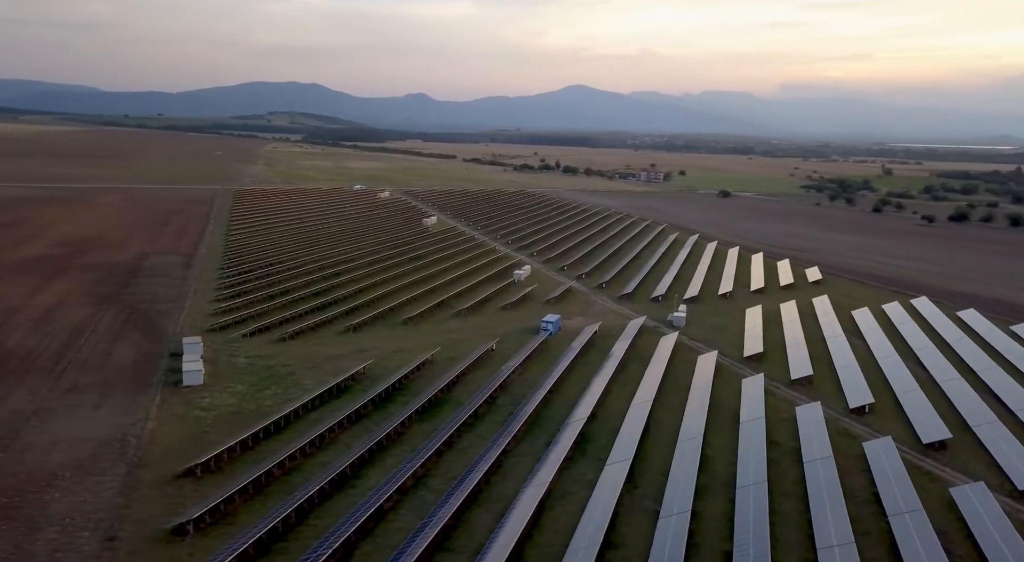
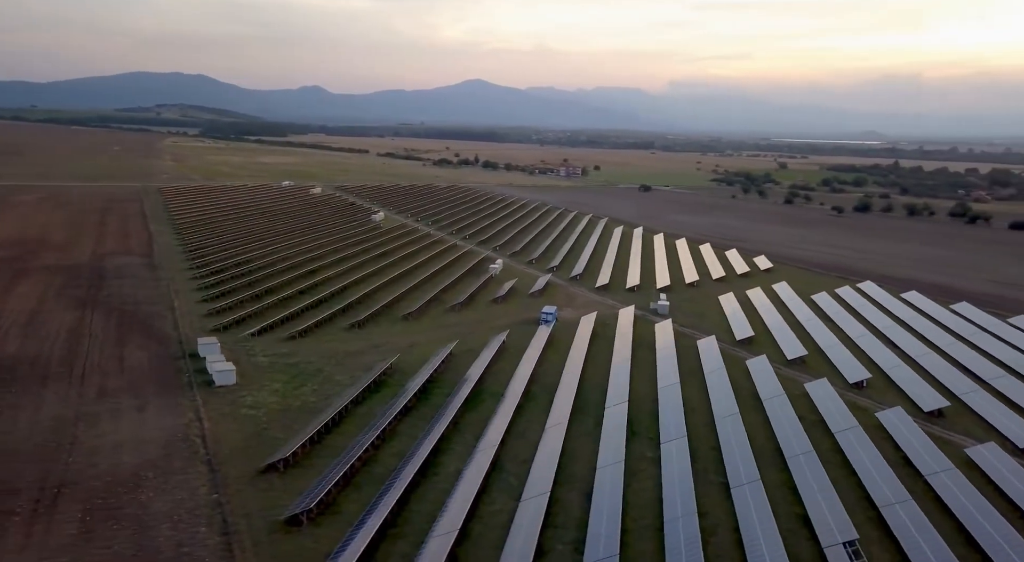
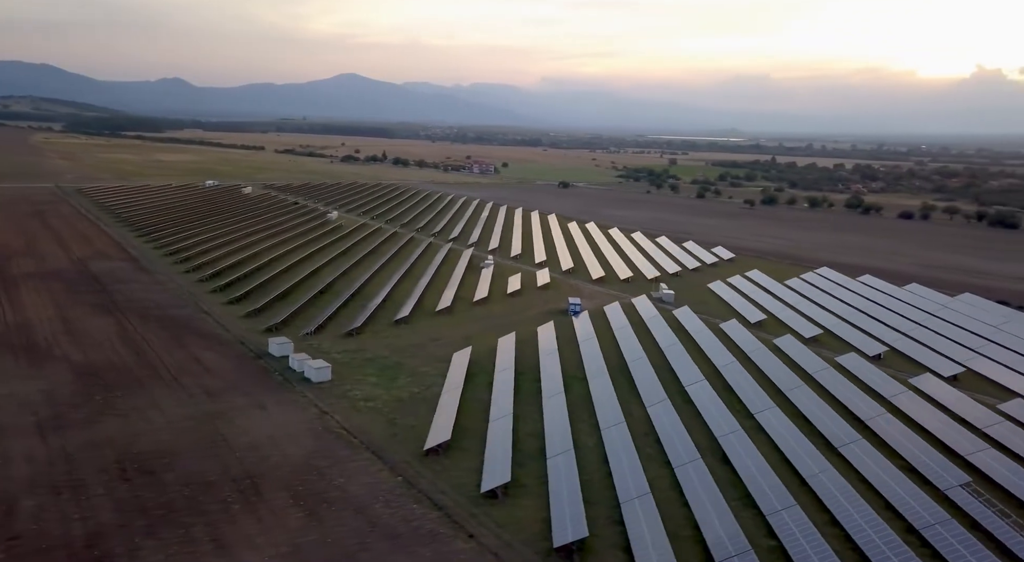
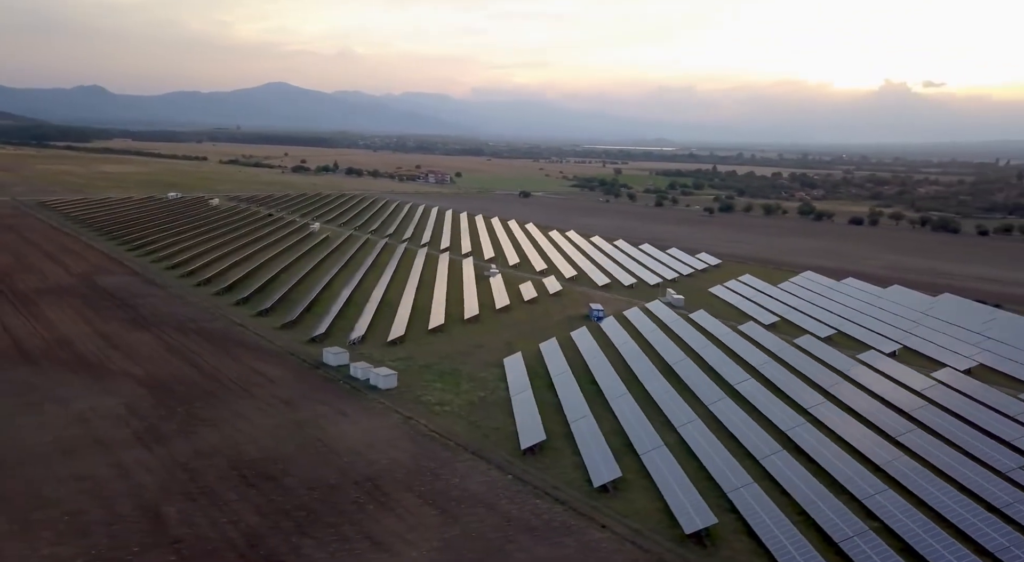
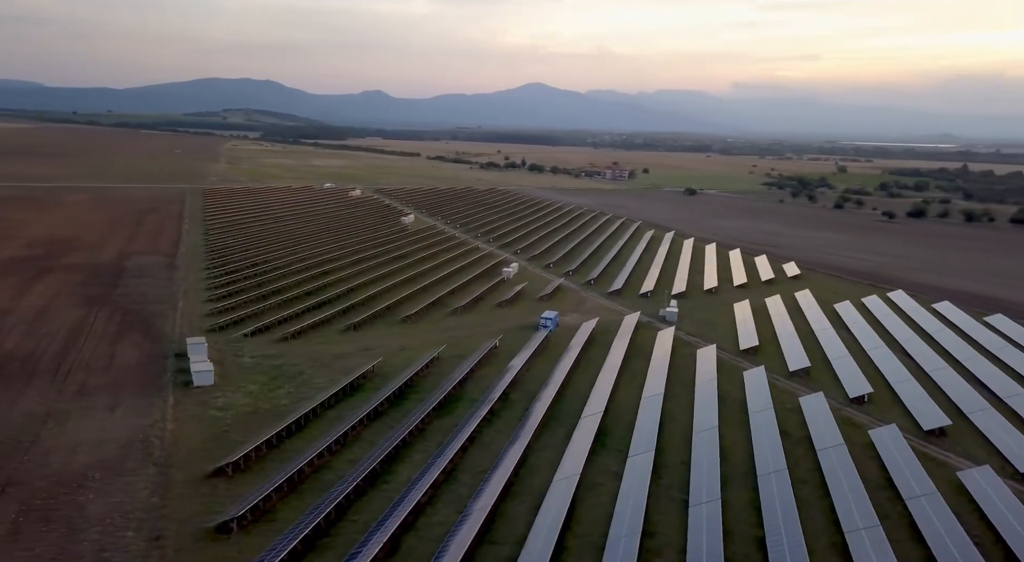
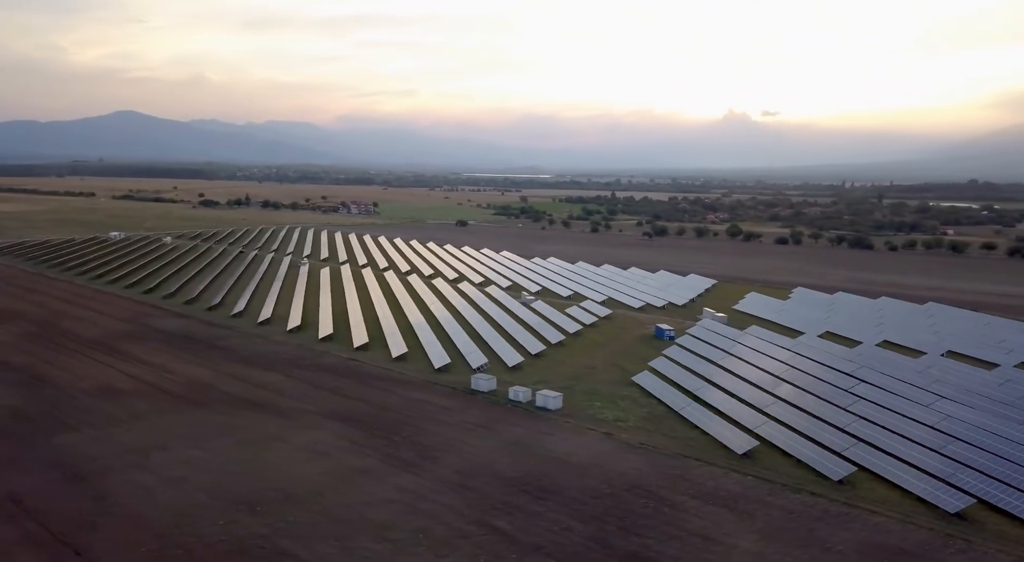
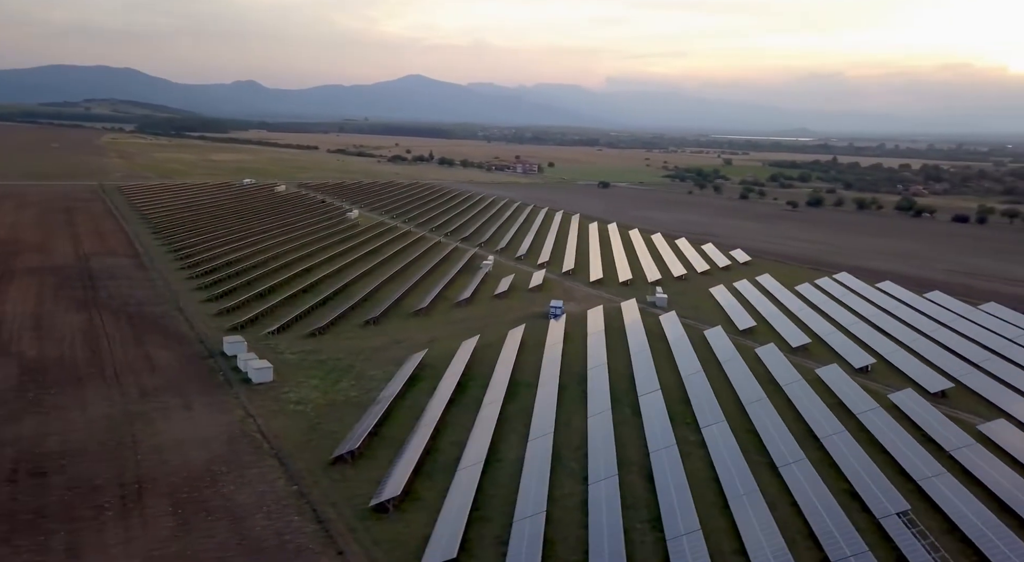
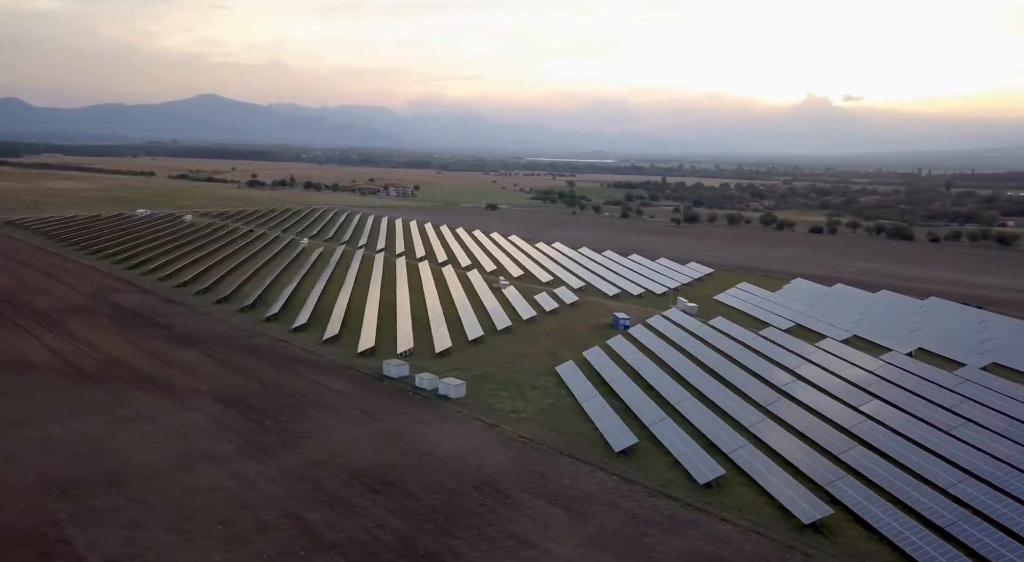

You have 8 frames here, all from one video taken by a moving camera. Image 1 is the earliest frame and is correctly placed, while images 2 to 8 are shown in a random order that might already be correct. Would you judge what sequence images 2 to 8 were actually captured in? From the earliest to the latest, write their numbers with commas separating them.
5, 2, 7, 3, 4, 8, 6
